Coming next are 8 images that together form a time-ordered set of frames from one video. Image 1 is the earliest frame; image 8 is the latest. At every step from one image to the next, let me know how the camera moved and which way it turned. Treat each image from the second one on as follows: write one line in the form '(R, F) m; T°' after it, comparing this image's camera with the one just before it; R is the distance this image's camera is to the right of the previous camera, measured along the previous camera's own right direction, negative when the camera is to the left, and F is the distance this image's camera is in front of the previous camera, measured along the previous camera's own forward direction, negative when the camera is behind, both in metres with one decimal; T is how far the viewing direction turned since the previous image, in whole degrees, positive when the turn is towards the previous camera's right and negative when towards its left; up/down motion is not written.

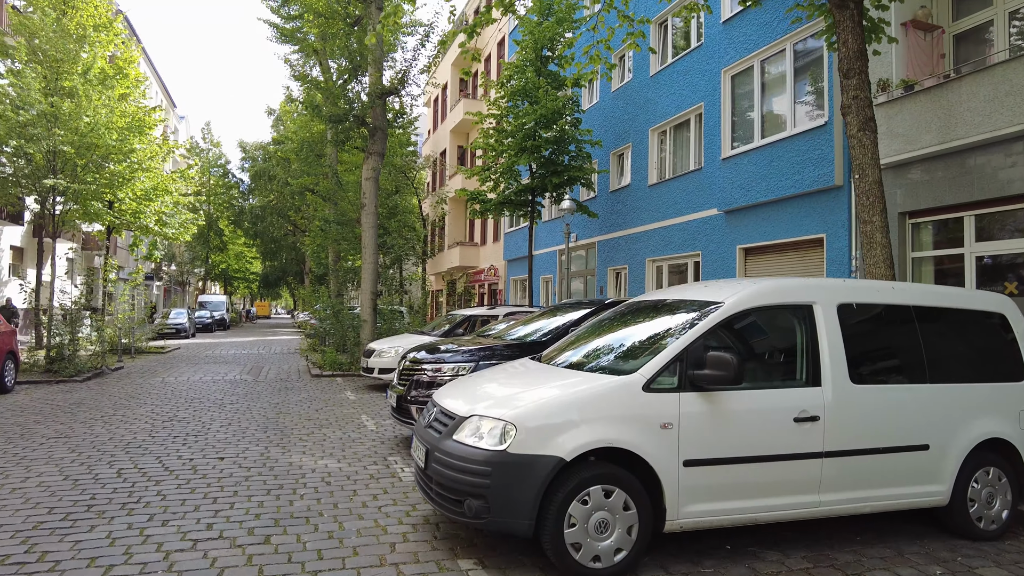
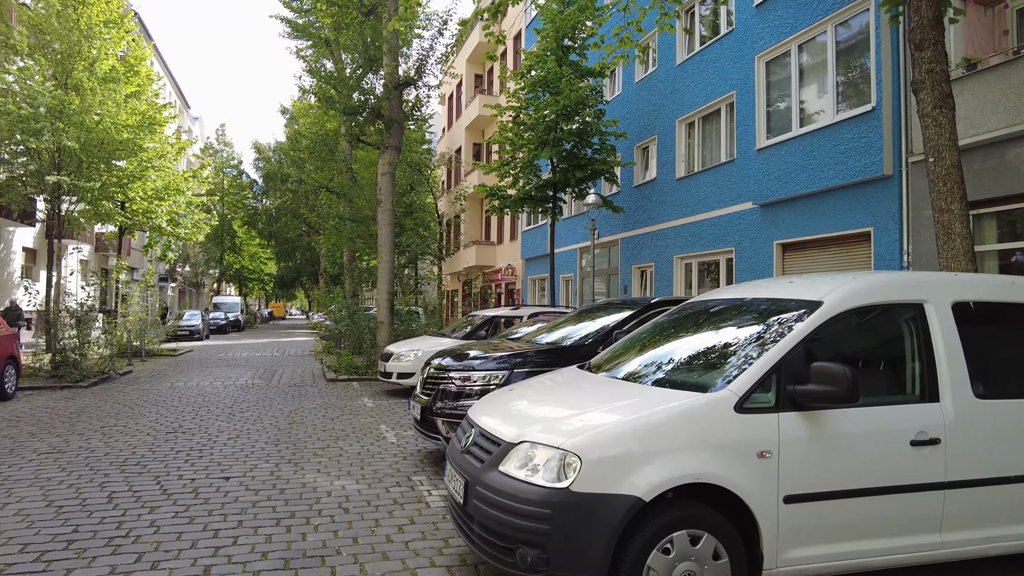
(-0.2, +0.6) m; -1°
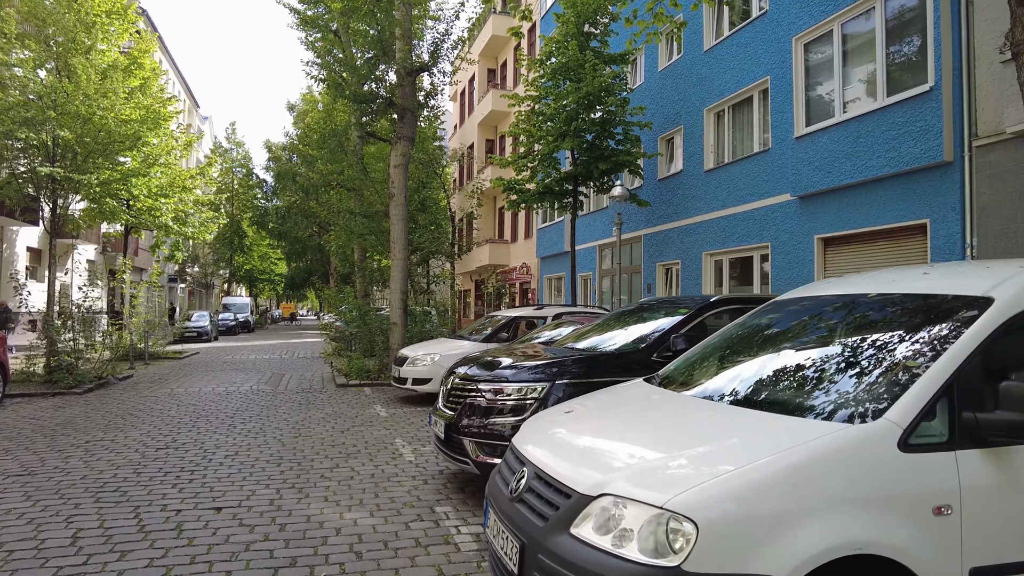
(-0.2, +0.7) m; -1°
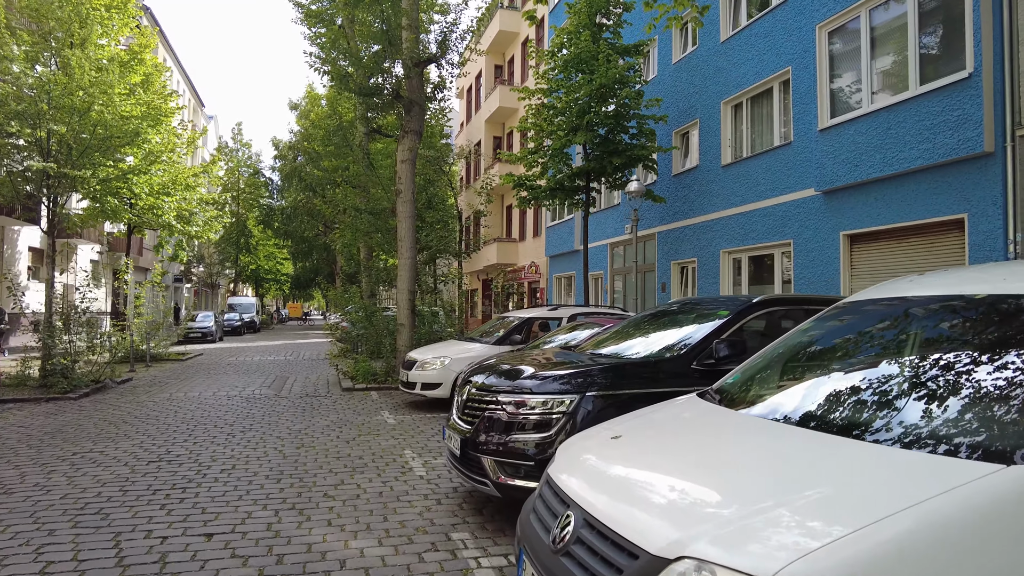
(-0.1, +0.4) m; -1°
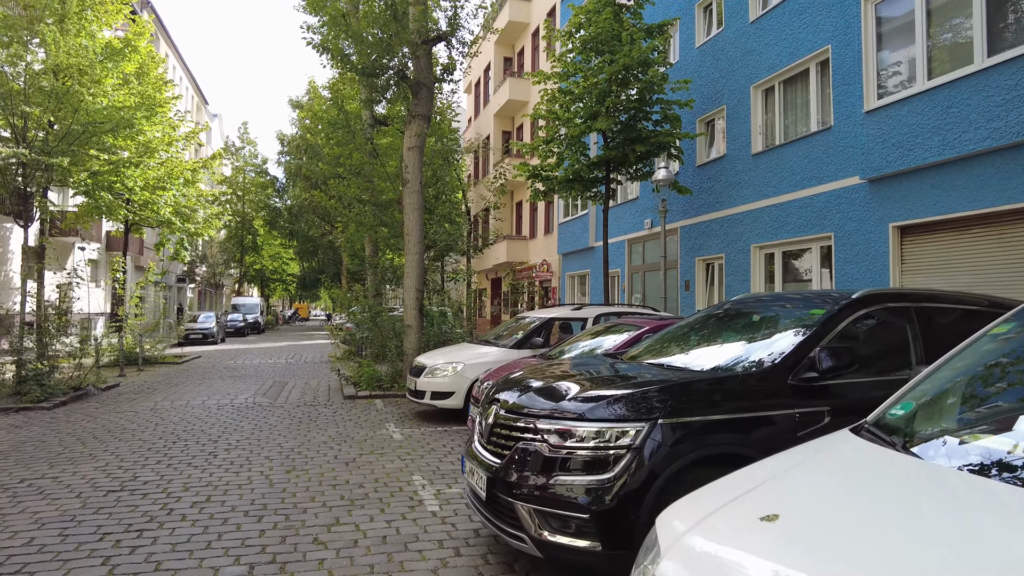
(-0.2, +0.9) m; -1°
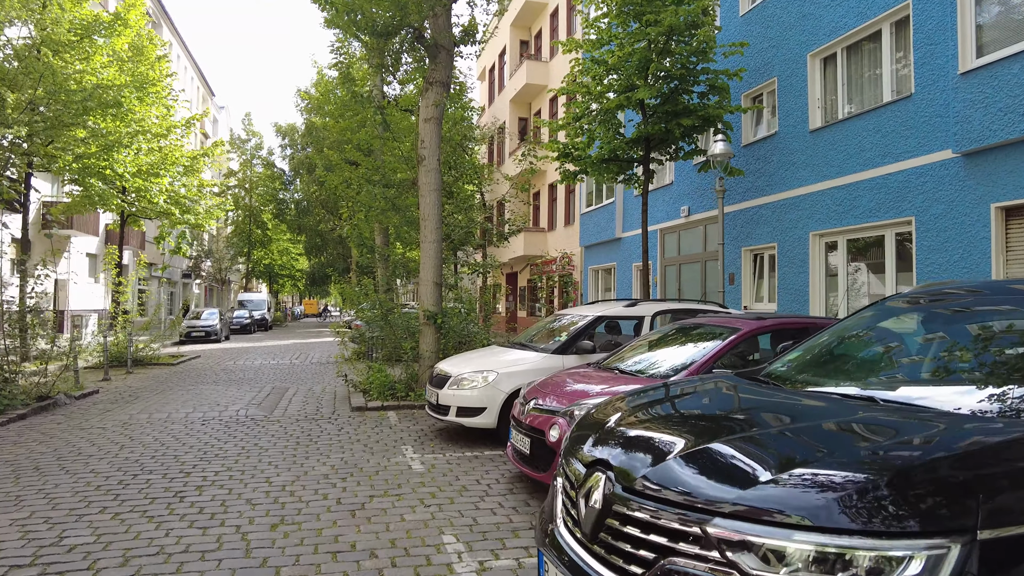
(-0.3, +1.3) m; -1°
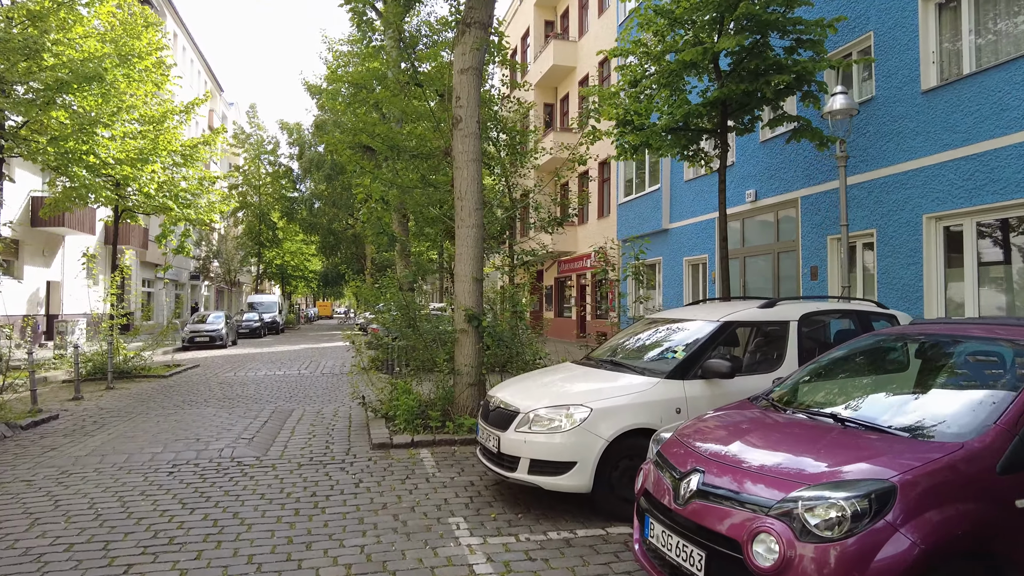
(-0.5, +1.9) m; -1°
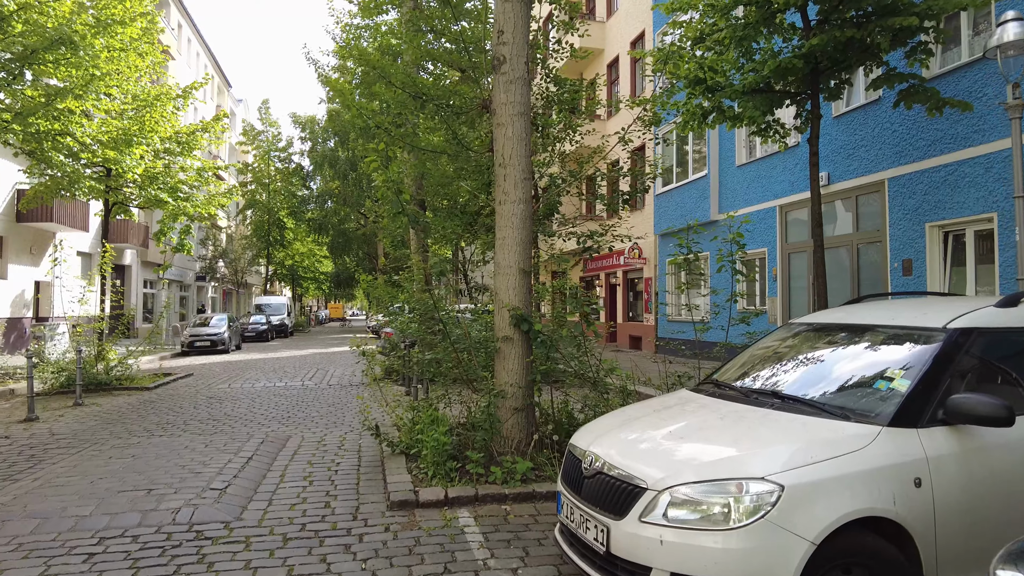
(-0.4, +1.7) m; -1°
